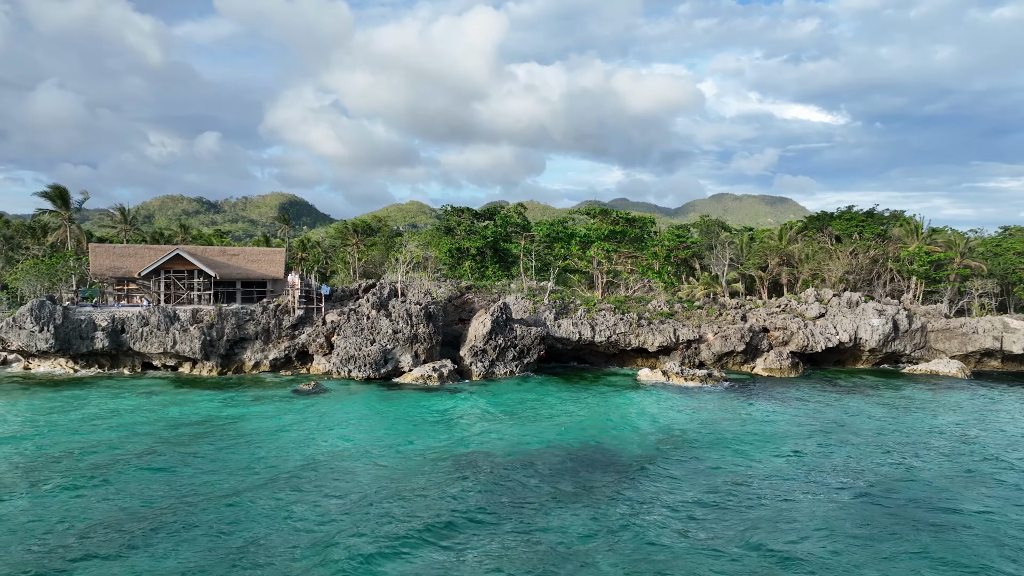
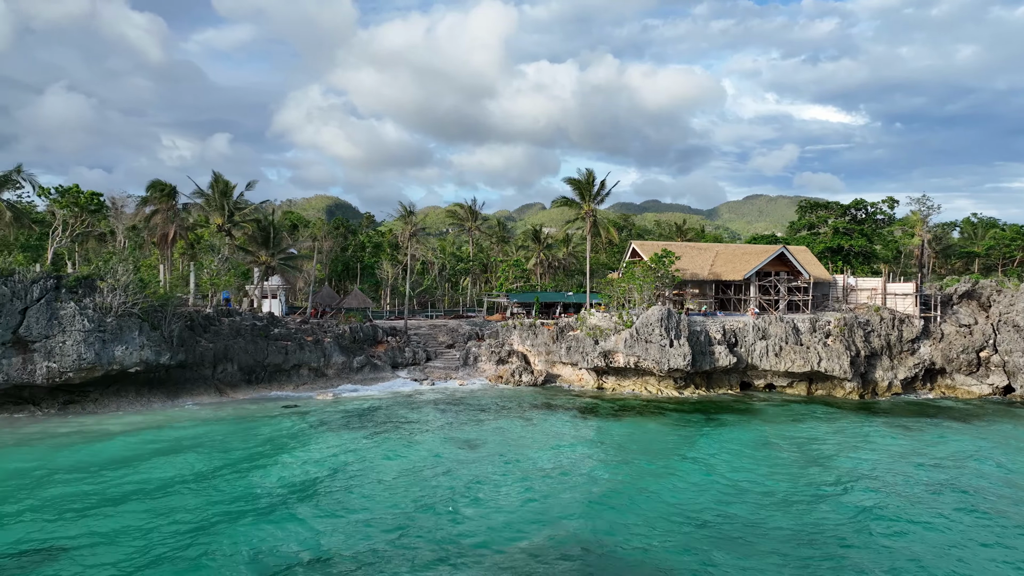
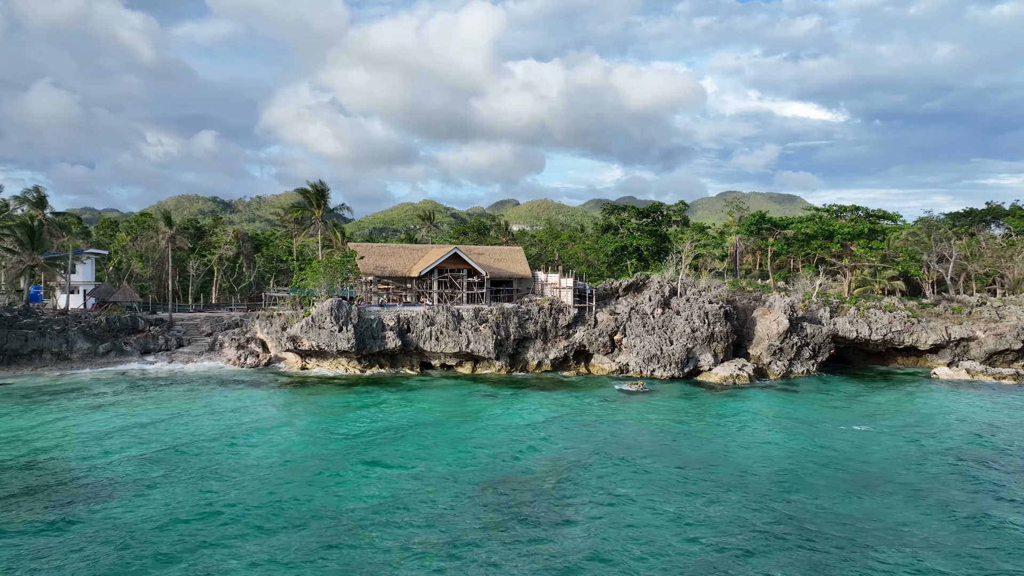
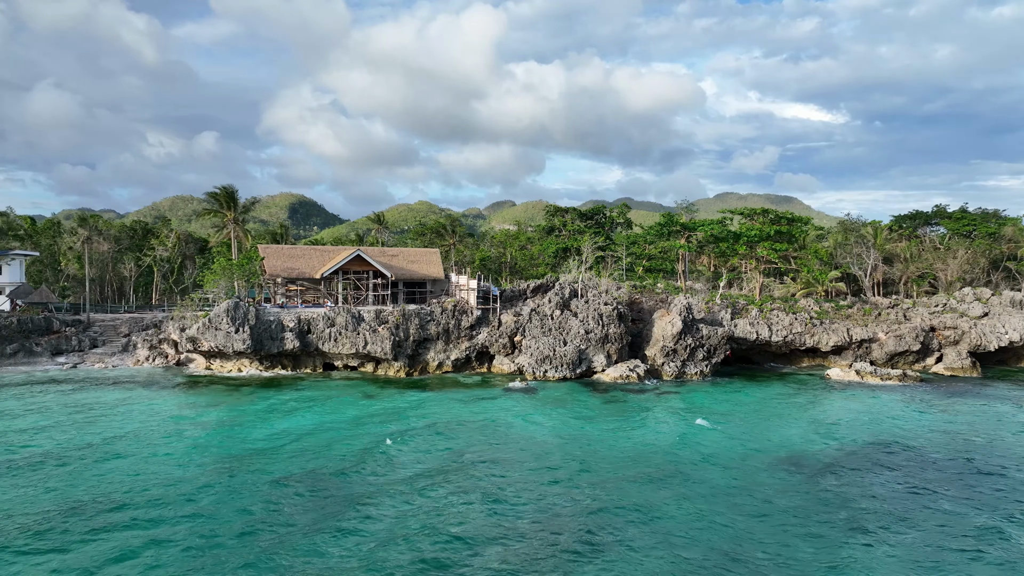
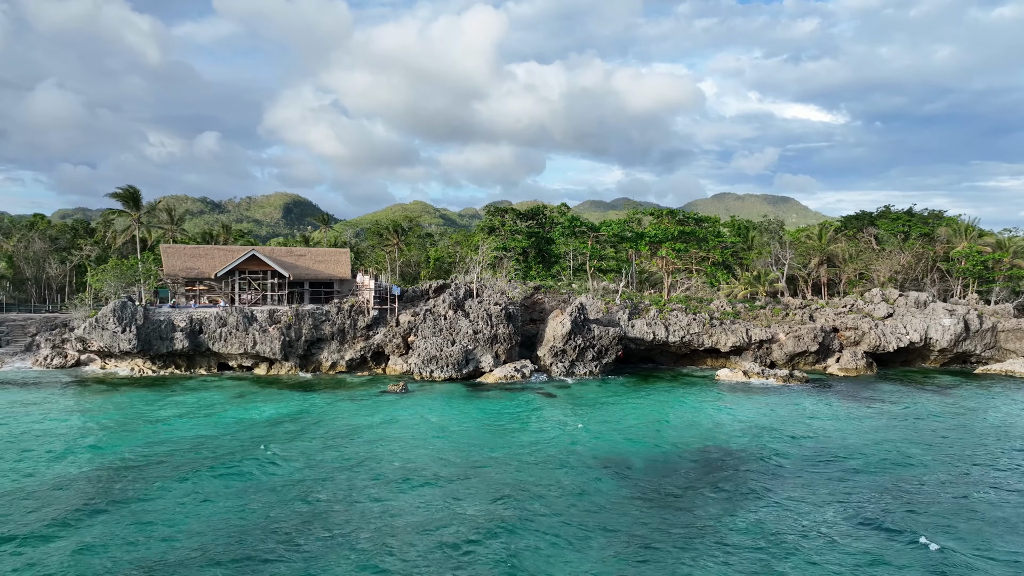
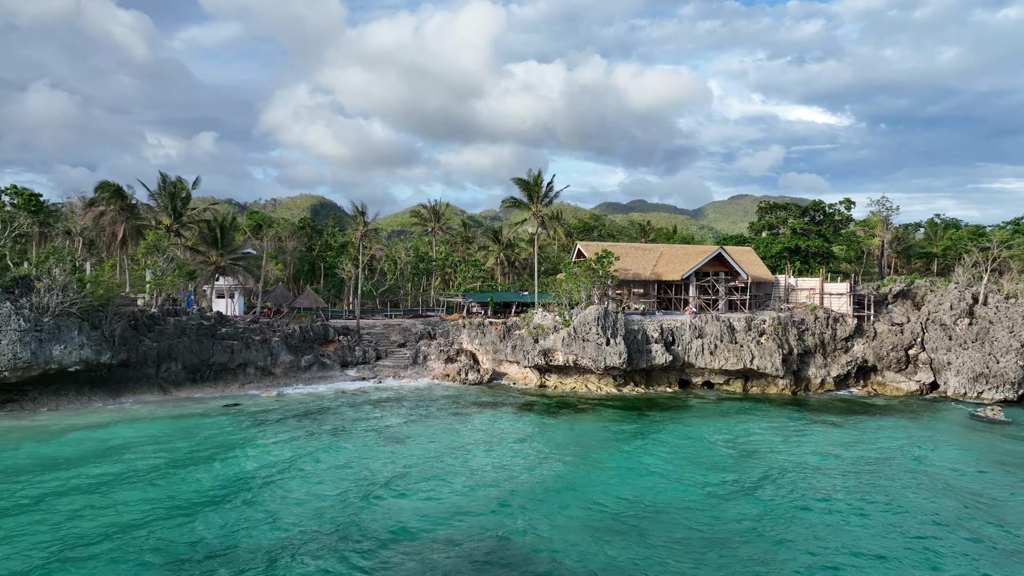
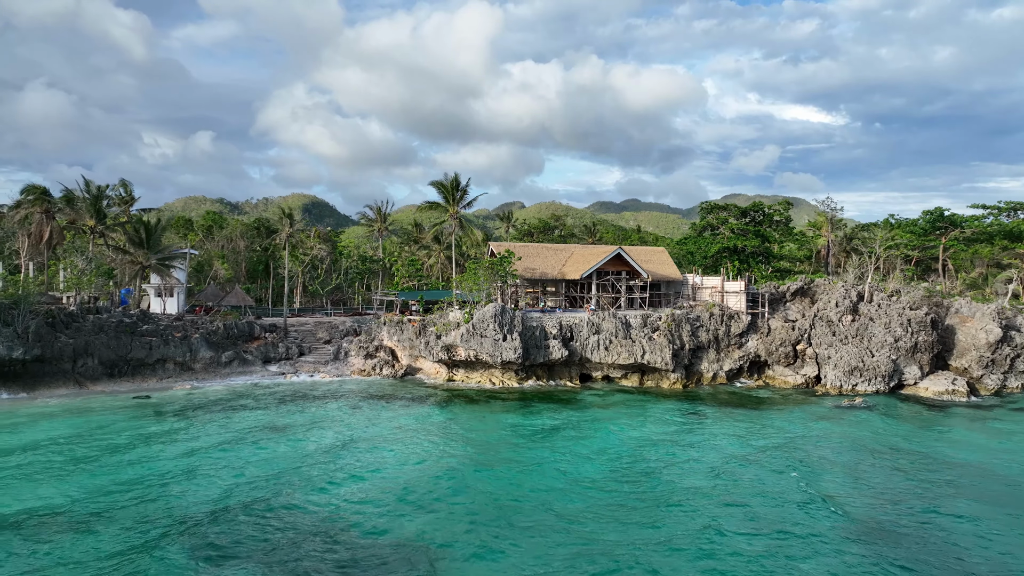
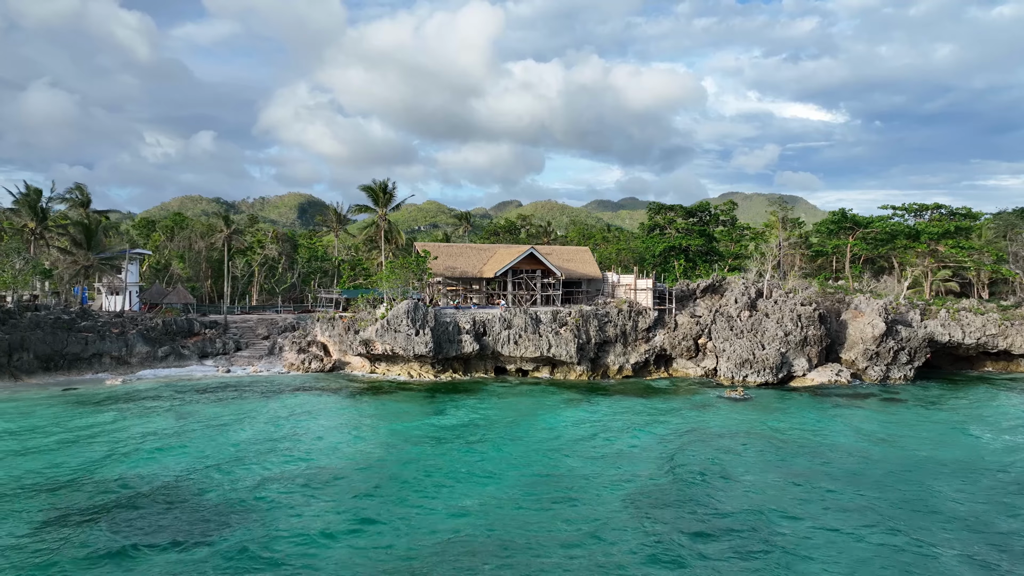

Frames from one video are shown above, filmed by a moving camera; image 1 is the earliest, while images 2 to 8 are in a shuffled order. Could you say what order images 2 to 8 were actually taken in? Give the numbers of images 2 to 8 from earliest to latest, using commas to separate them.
5, 4, 3, 8, 7, 6, 2
